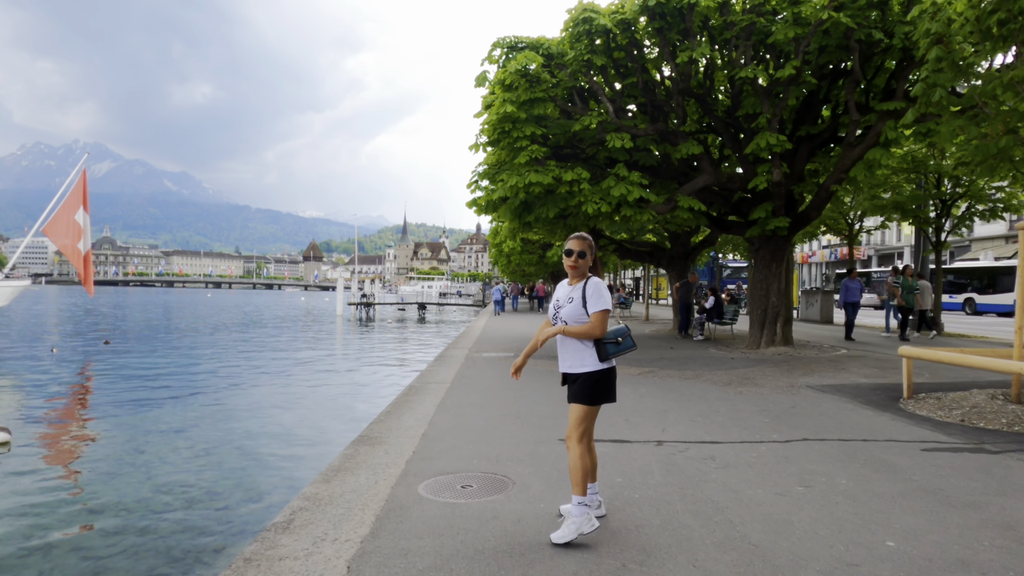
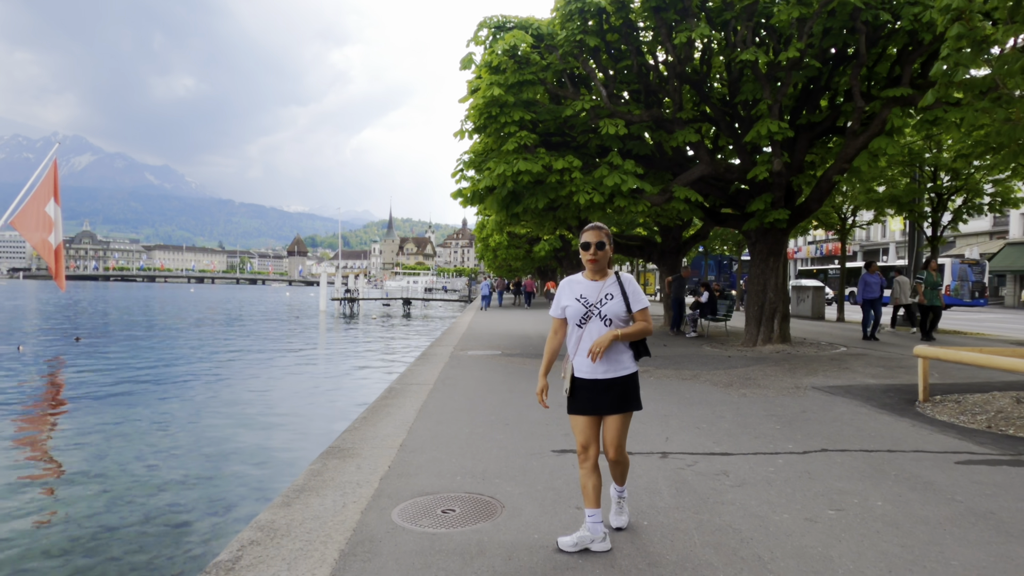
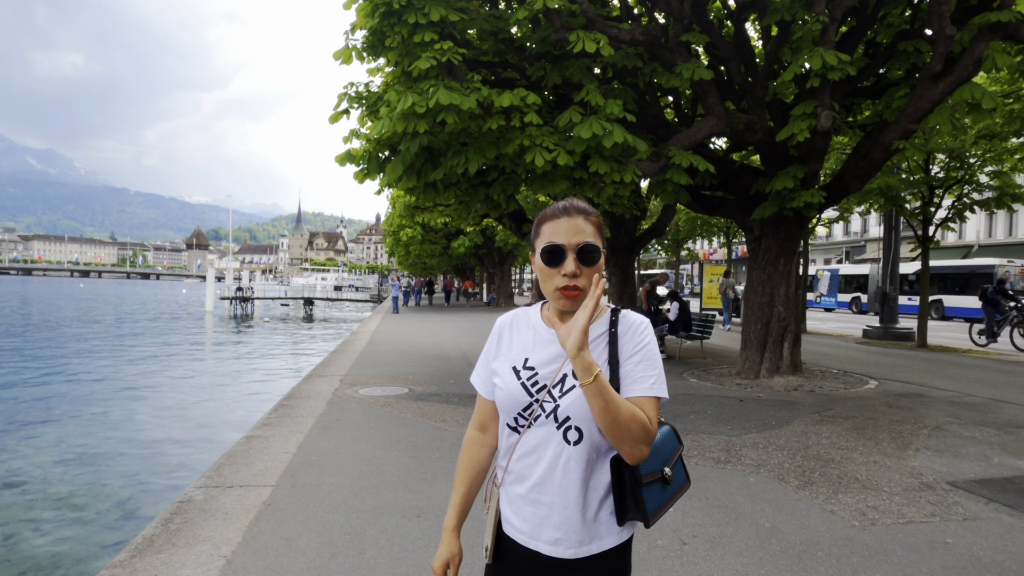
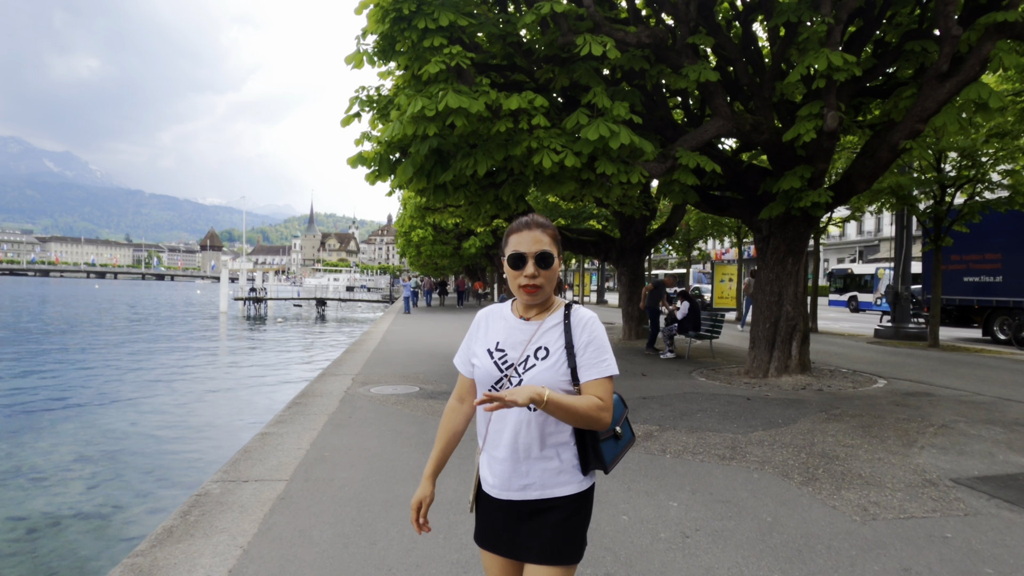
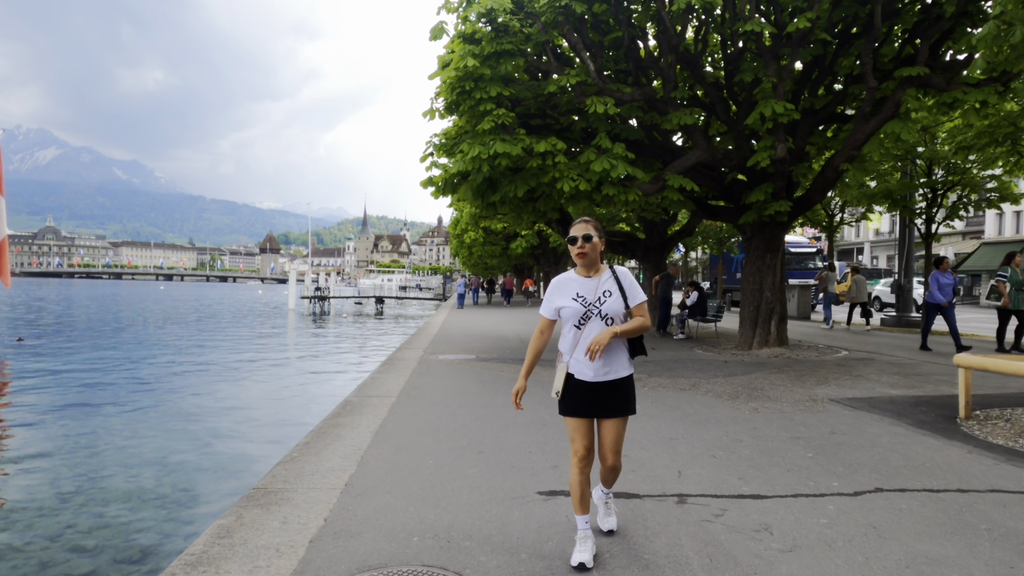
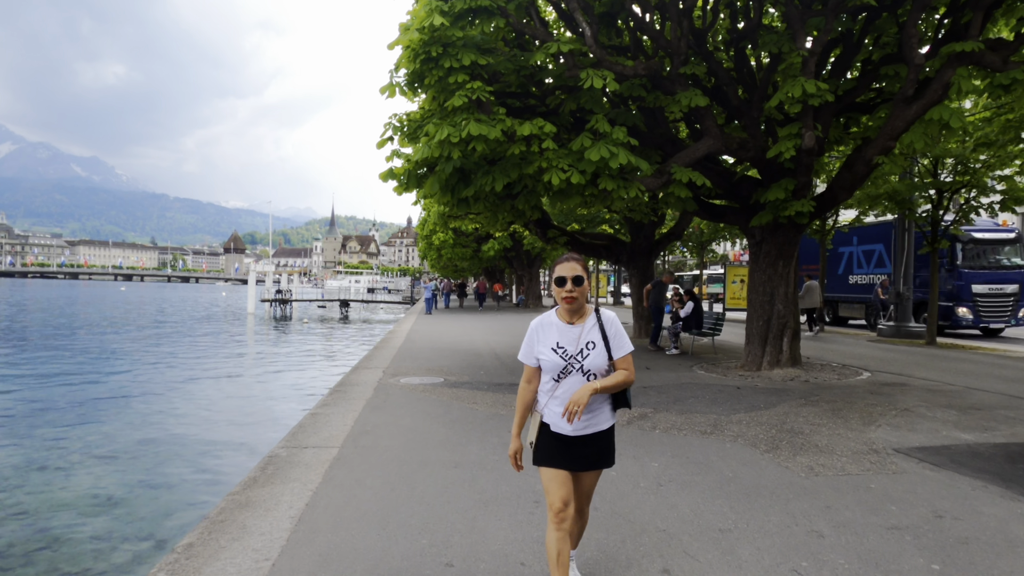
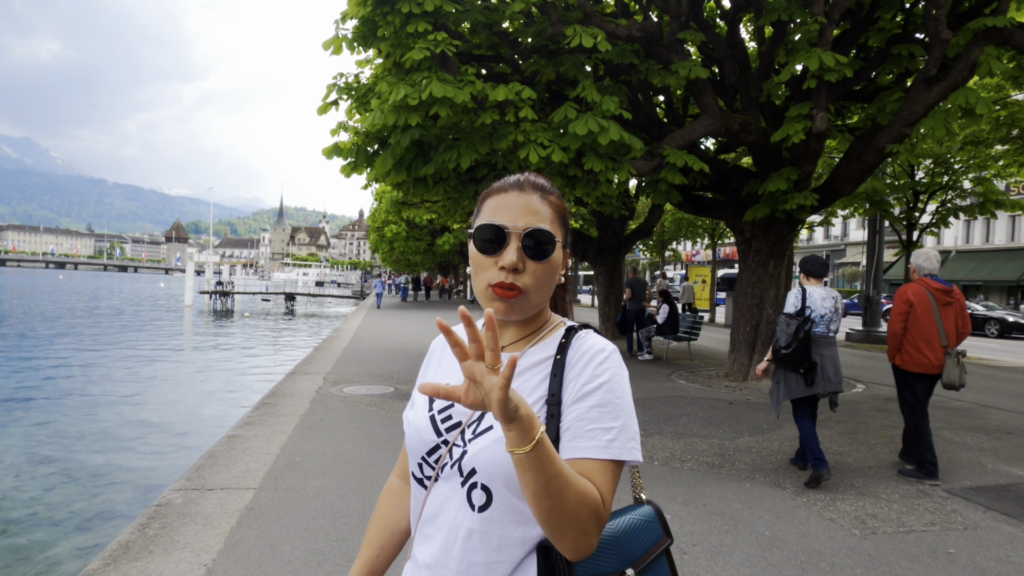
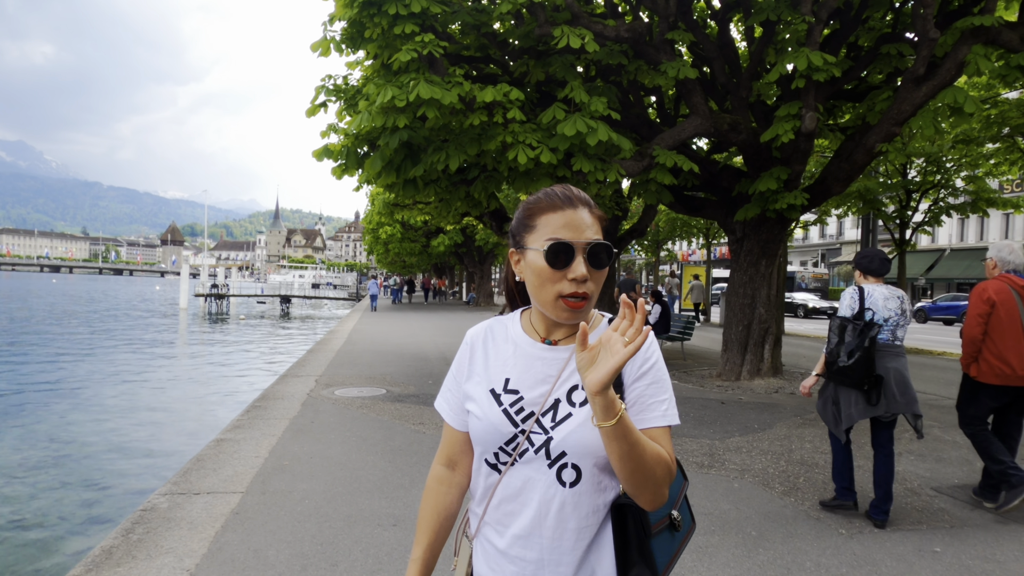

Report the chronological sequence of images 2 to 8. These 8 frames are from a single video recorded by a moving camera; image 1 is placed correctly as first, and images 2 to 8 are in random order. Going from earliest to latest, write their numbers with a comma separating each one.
2, 5, 6, 4, 3, 8, 7
